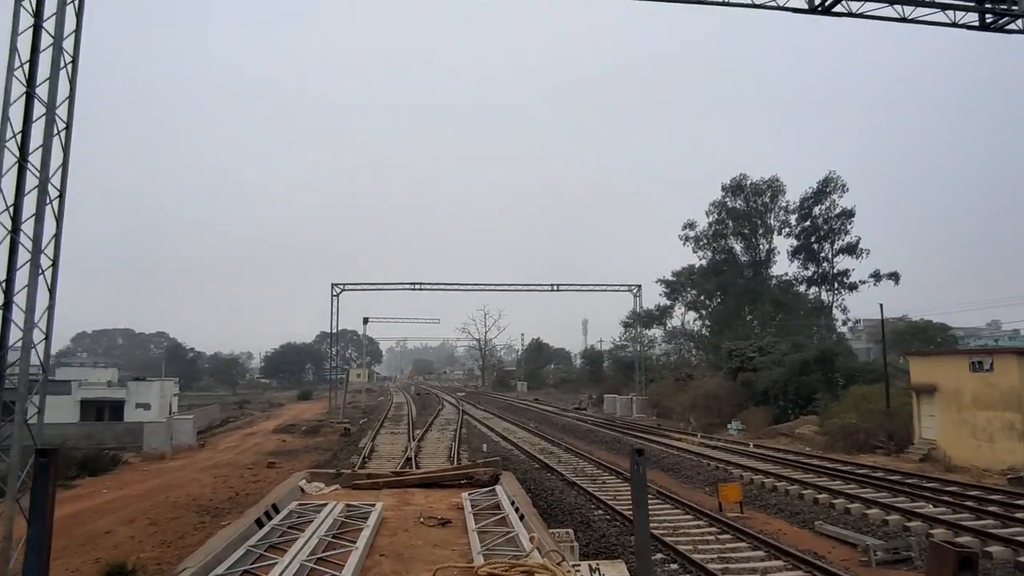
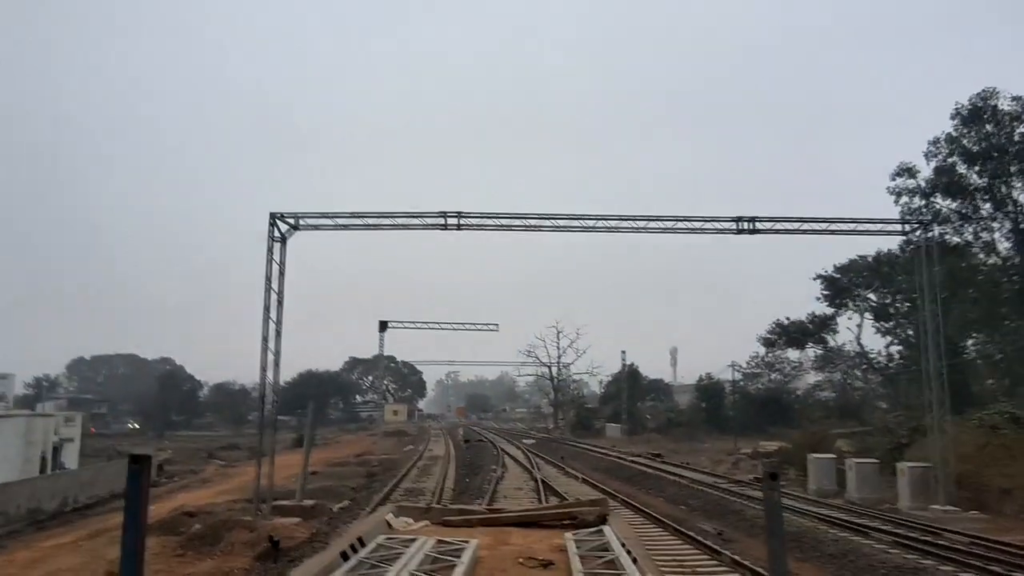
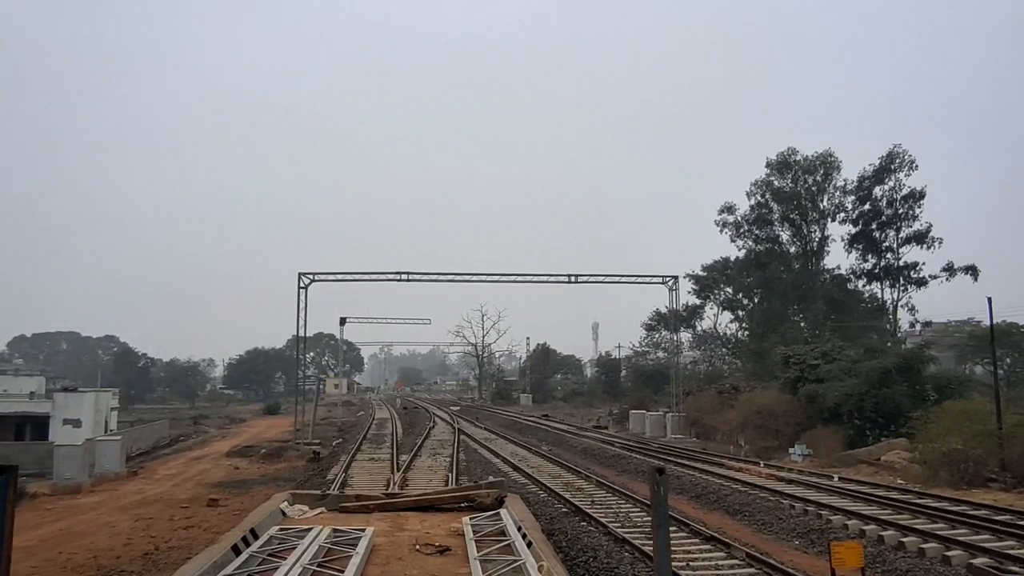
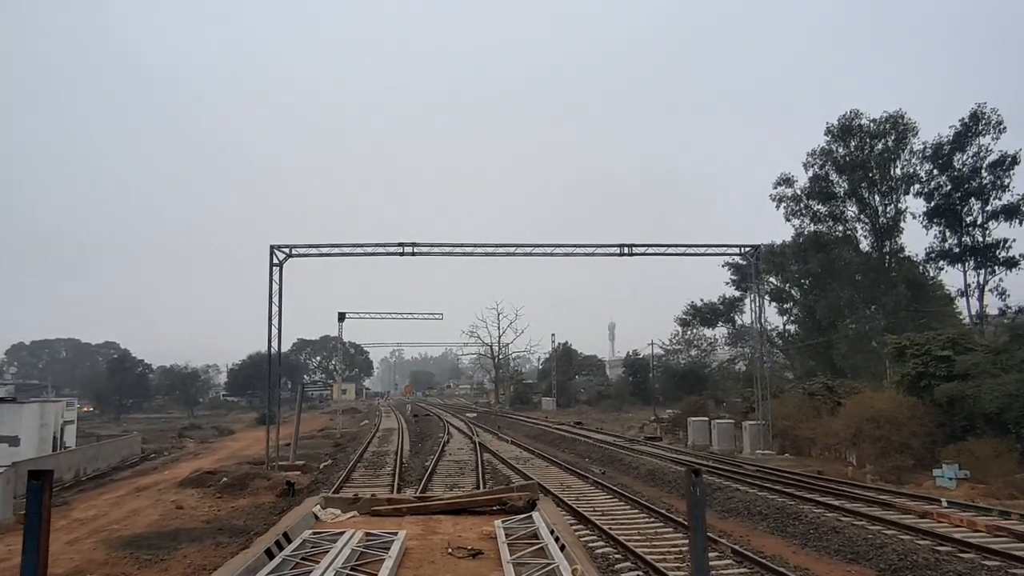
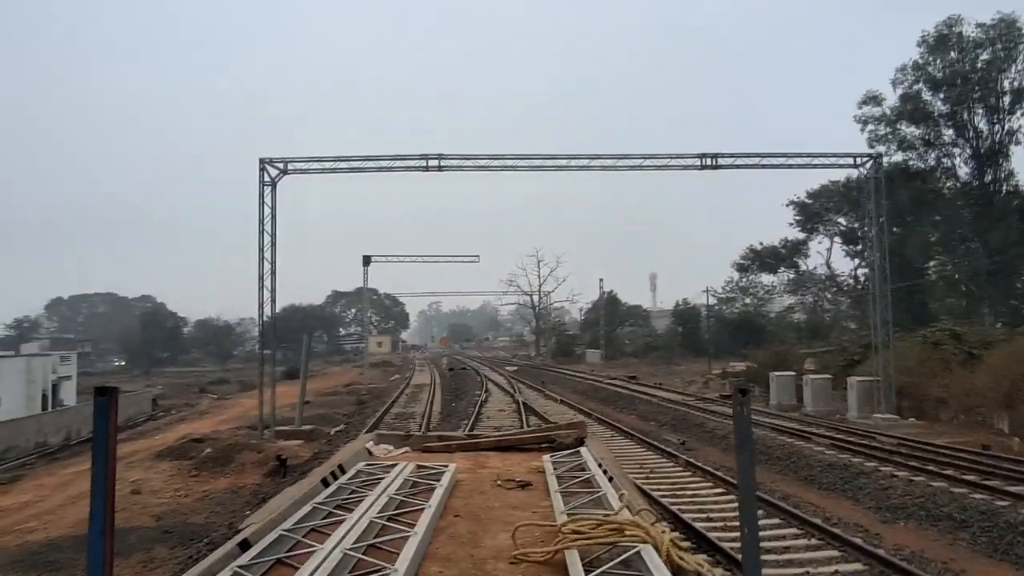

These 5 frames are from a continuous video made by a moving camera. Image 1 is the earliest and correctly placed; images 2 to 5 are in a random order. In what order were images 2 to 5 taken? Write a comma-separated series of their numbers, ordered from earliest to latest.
3, 4, 5, 2
